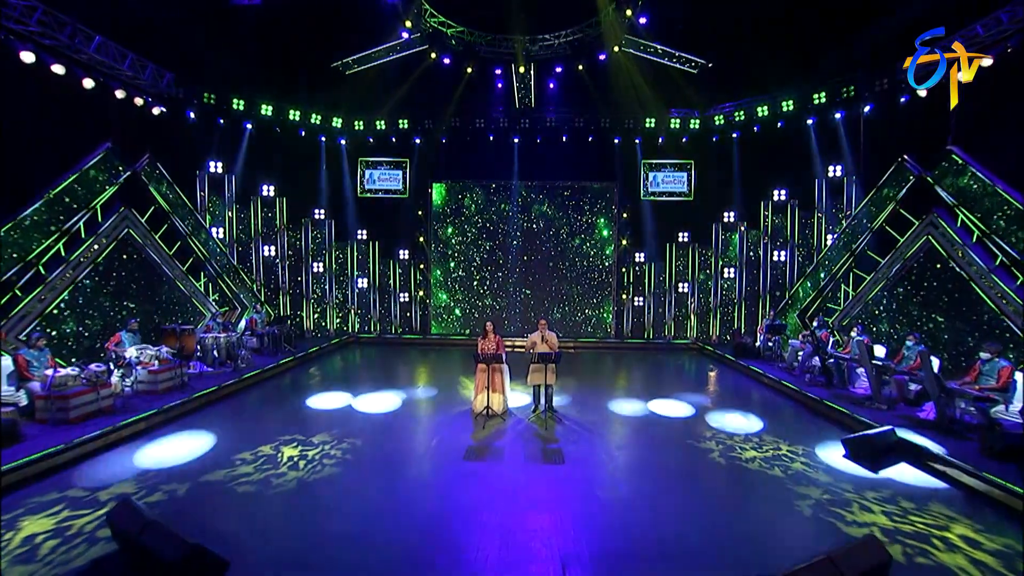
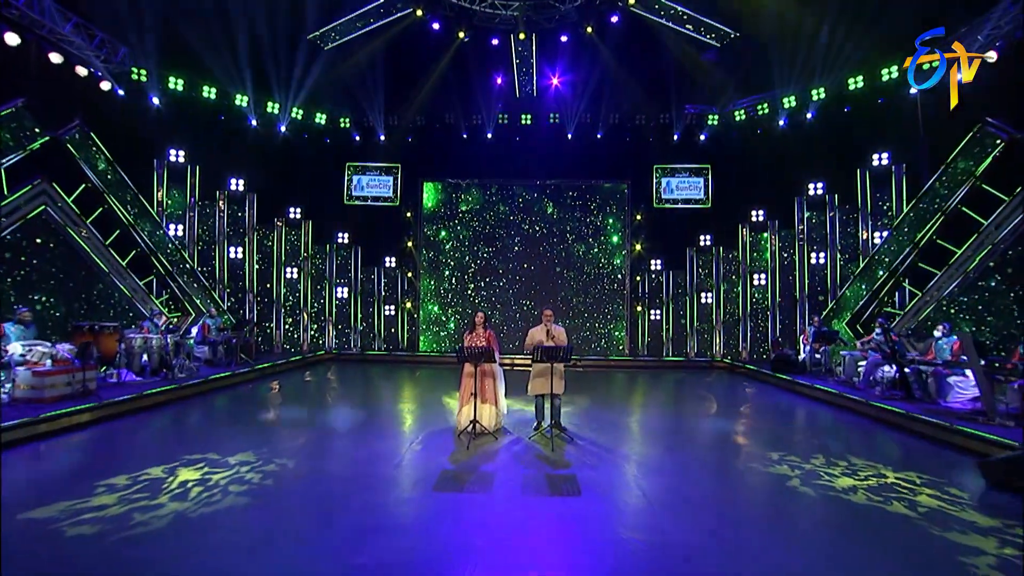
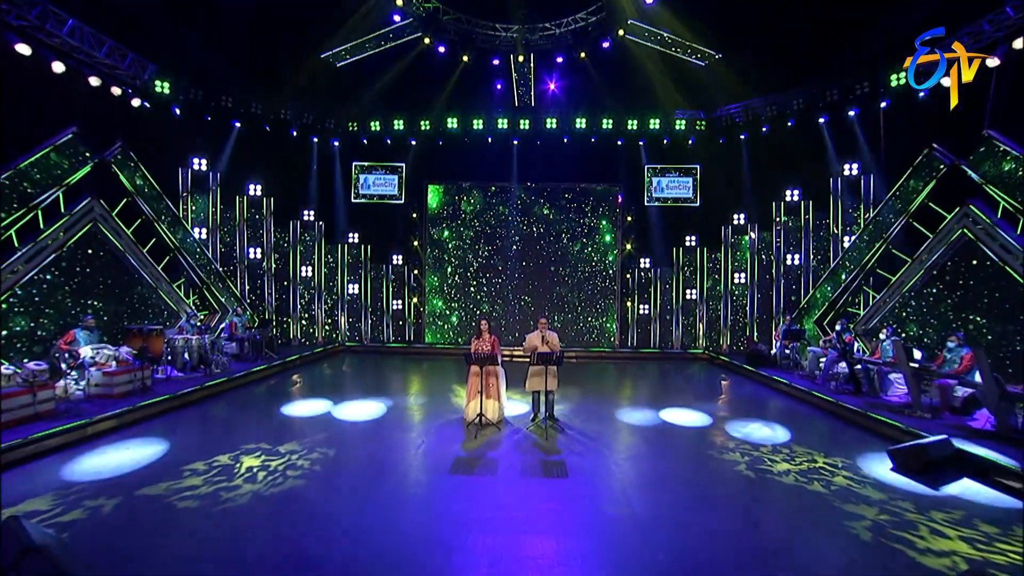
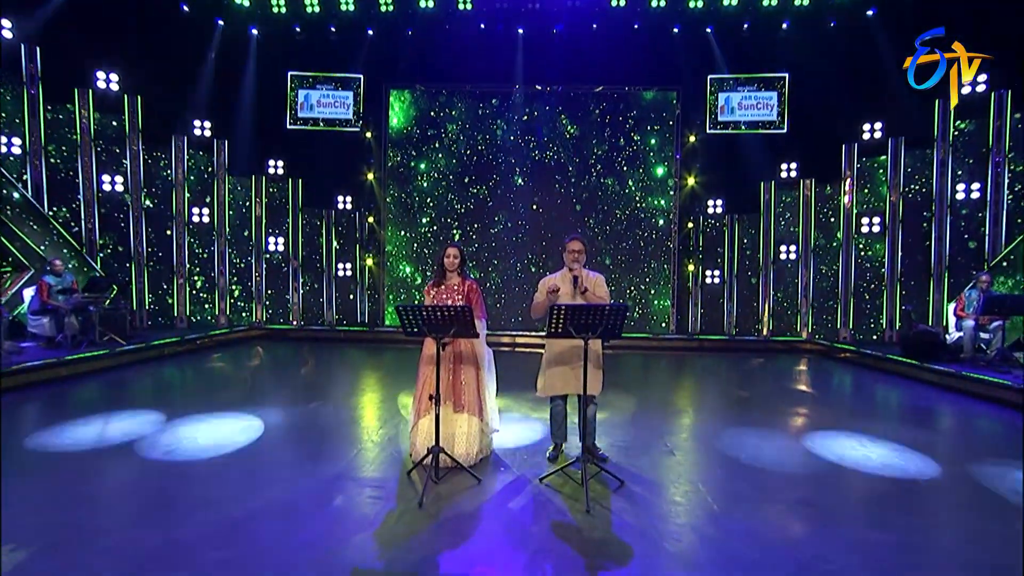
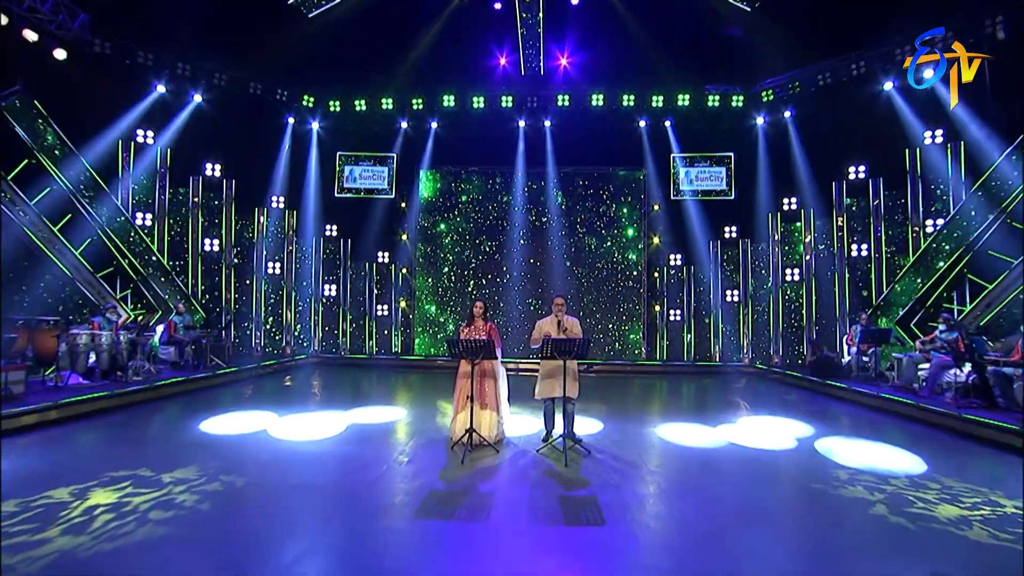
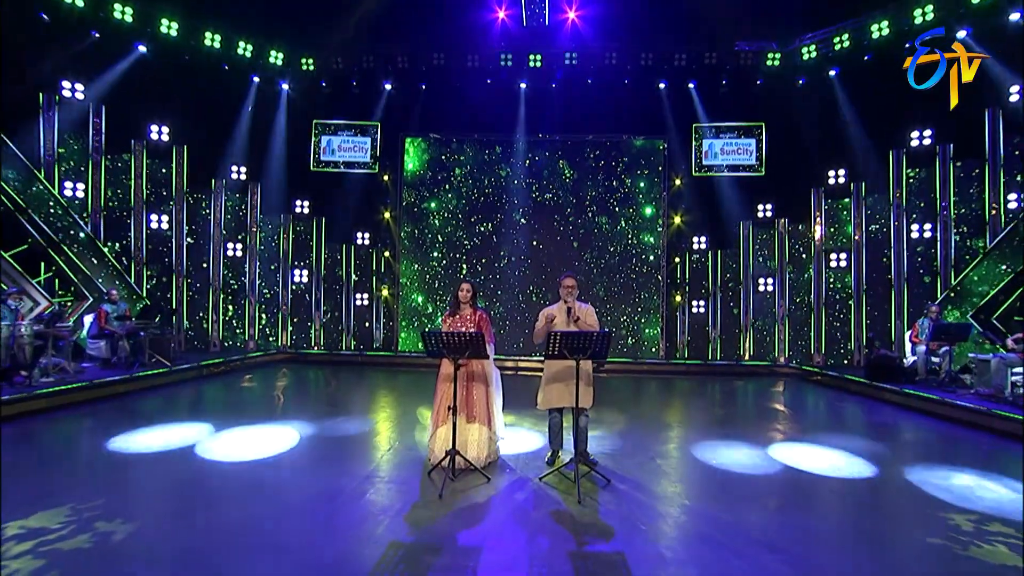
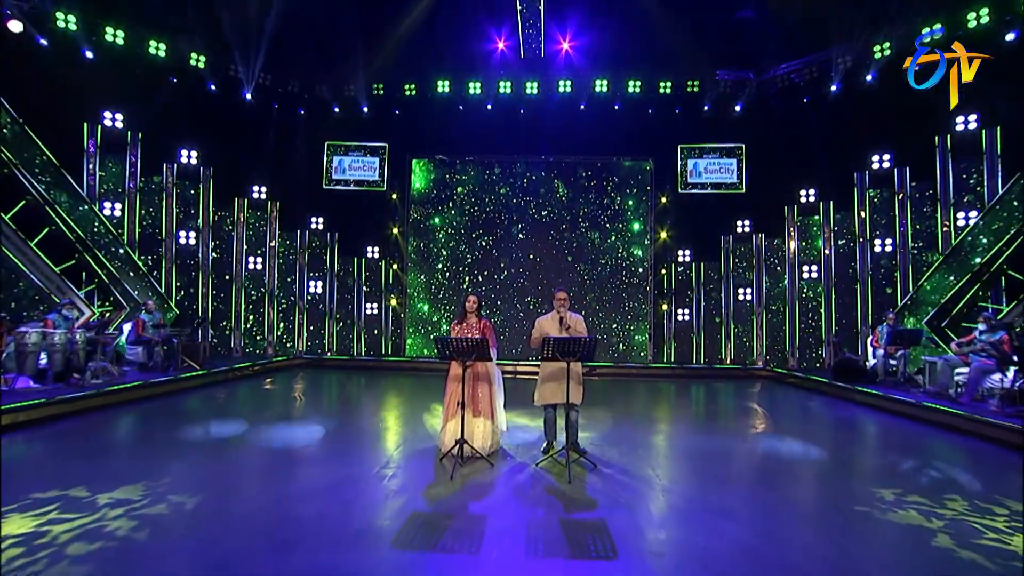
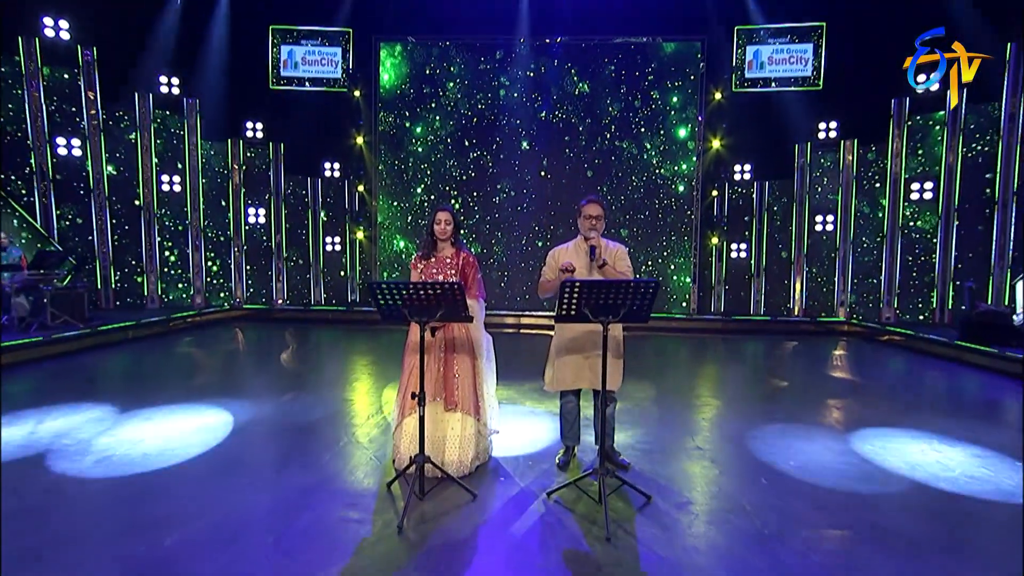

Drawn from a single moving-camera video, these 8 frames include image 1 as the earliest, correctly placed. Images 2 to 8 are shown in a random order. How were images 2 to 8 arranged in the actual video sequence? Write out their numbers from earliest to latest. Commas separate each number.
3, 2, 5, 7, 6, 4, 8
